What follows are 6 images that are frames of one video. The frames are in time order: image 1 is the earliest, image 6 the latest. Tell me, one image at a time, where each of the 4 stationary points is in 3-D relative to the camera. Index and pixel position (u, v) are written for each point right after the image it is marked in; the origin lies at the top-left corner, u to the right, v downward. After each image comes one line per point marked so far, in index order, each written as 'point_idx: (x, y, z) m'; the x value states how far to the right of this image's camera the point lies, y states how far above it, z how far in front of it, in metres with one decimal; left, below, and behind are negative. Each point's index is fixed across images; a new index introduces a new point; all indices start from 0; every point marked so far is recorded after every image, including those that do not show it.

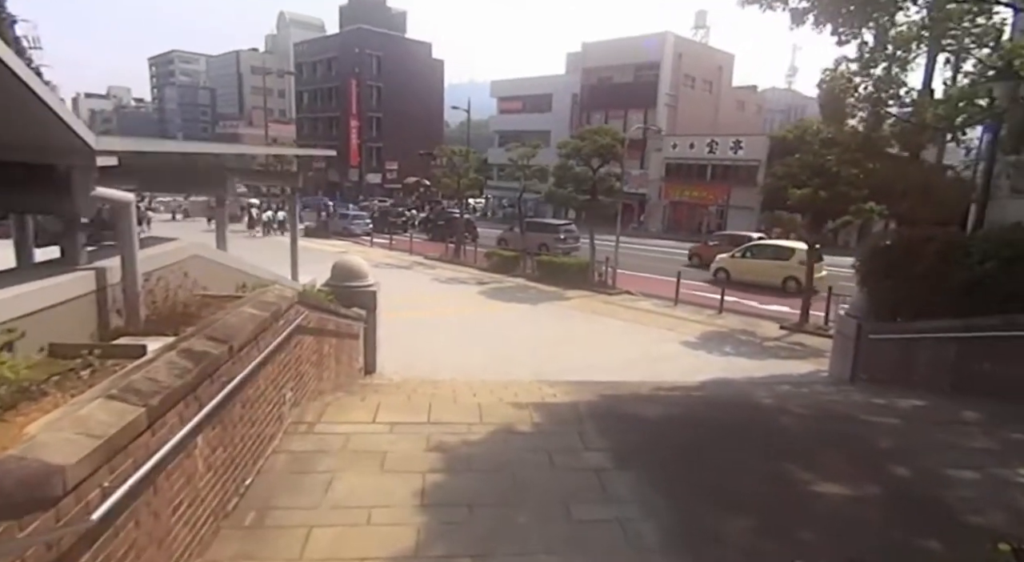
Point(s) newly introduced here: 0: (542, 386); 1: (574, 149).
0: (+0.4, -1.2, +7.0) m
1: (+1.9, +4.0, +17.9) m
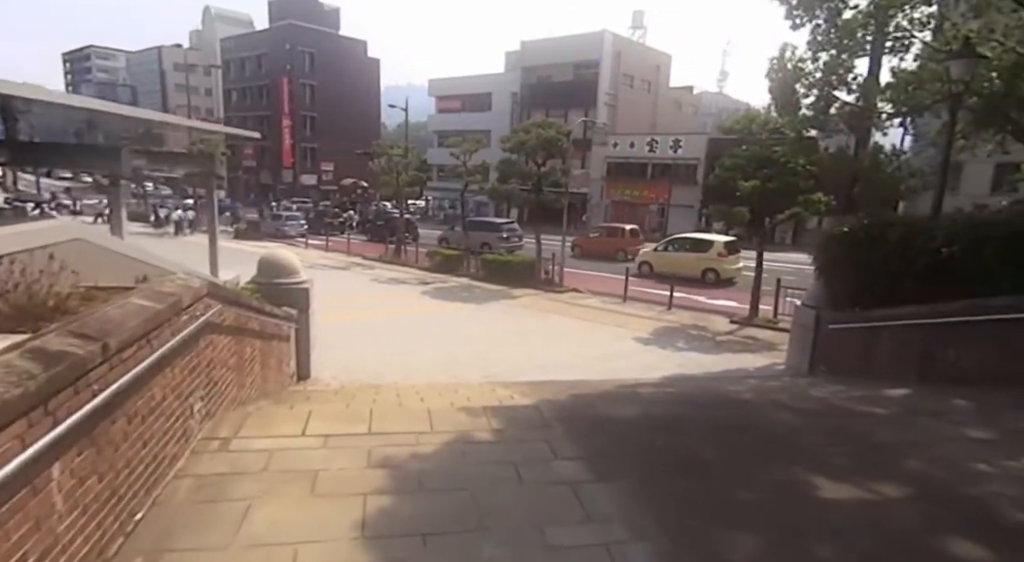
0: (-0.1, -1.1, +6.4) m
1: (+0.2, +4.0, +17.4) m
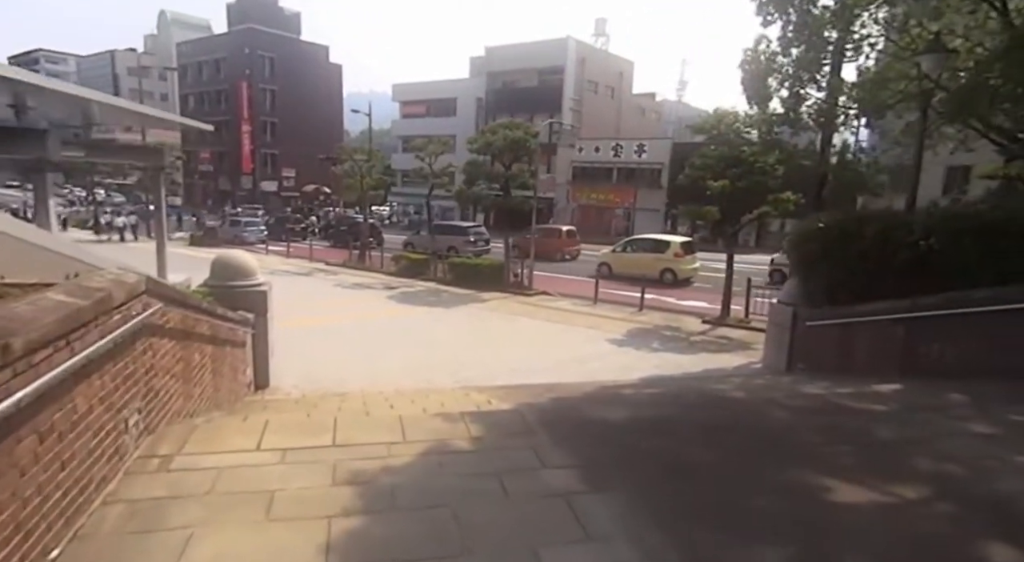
0: (-0.4, -1.1, +6.0) m
1: (-0.7, +3.9, +17.1) m
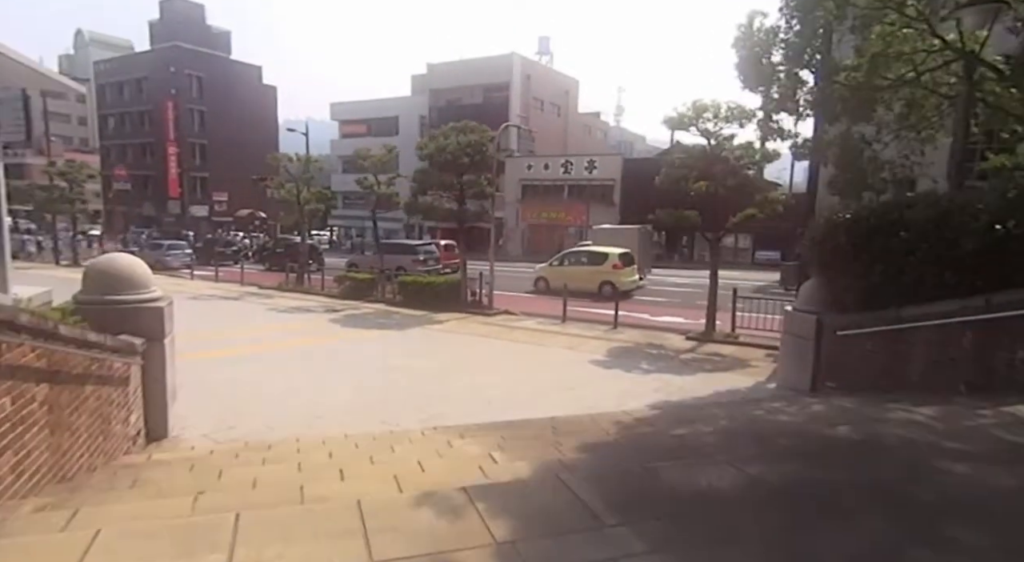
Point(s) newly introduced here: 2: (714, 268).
0: (-0.4, -1.1, +4.3) m
1: (-1.9, +3.4, +15.5) m
2: (+4.1, +0.2, +12.1) m
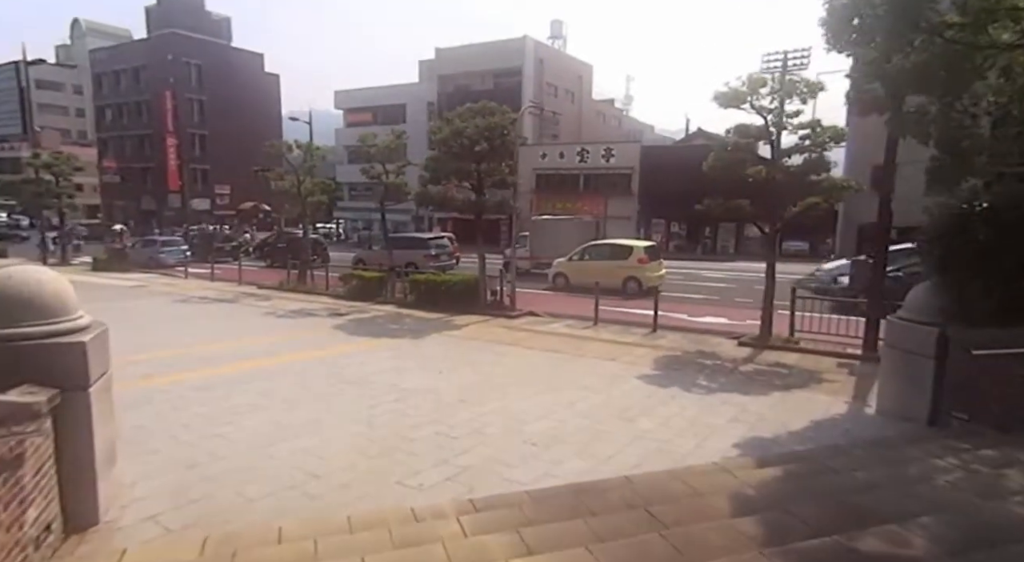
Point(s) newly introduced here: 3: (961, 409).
0: (0.0, -1.3, +2.9) m
1: (-1.4, +3.4, +14.0) m
2: (+4.6, +0.3, +10.5) m
3: (+4.2, -1.2, +5.5) m
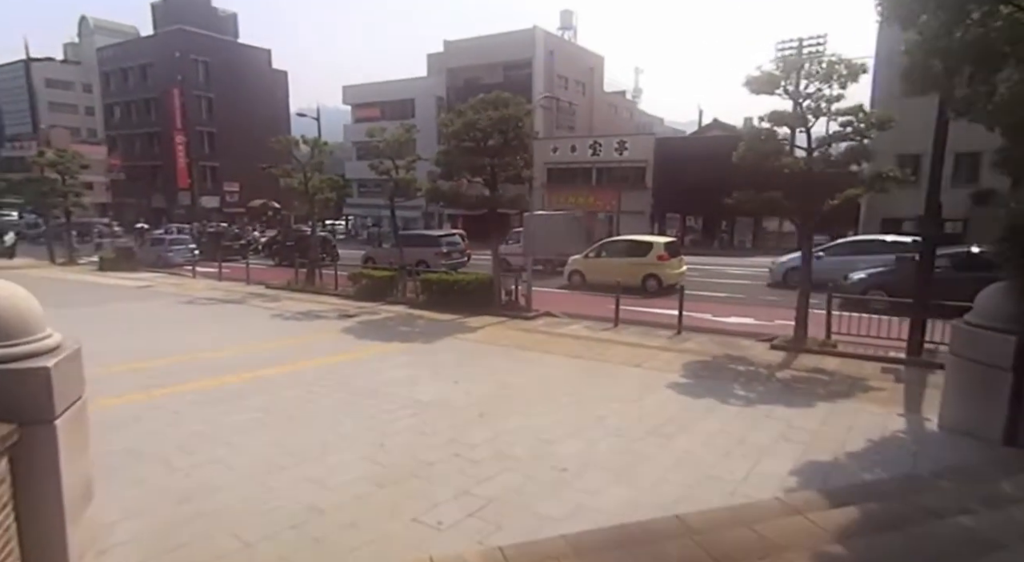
0: (+0.2, -1.3, +2.3) m
1: (-1.1, +3.4, +13.4) m
2: (+4.8, +0.3, +9.9) m
3: (+4.4, -1.2, +4.9) m
